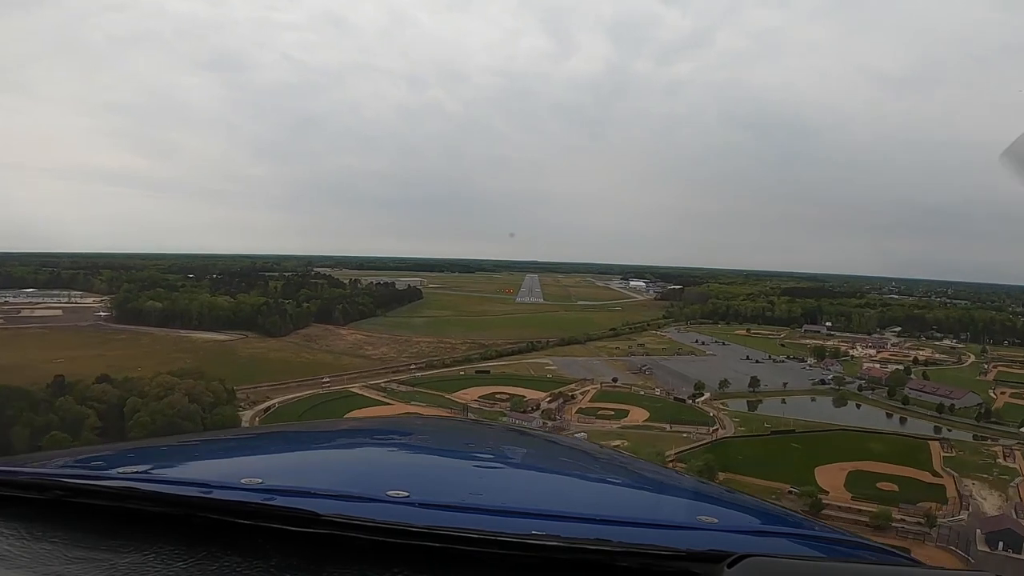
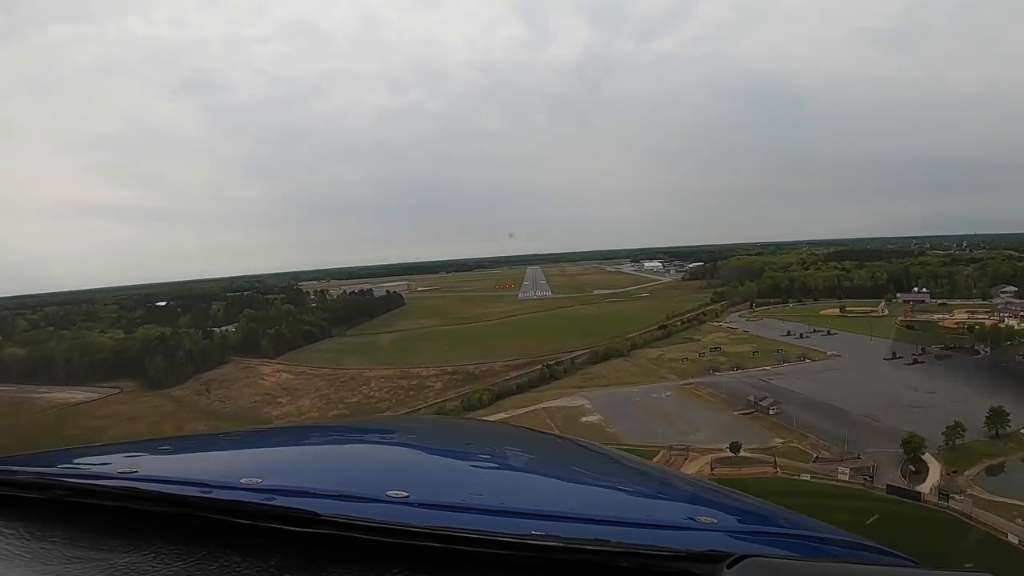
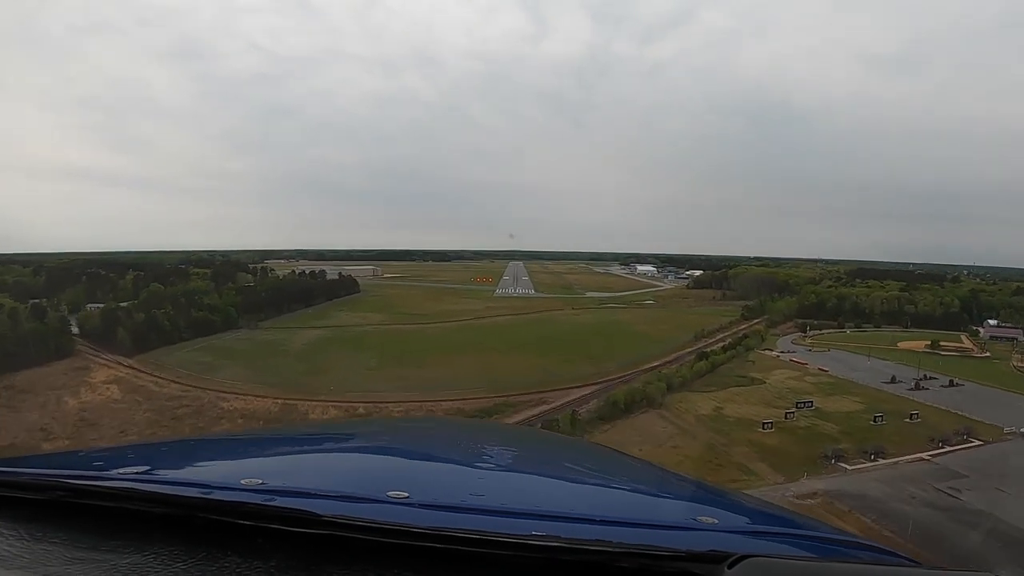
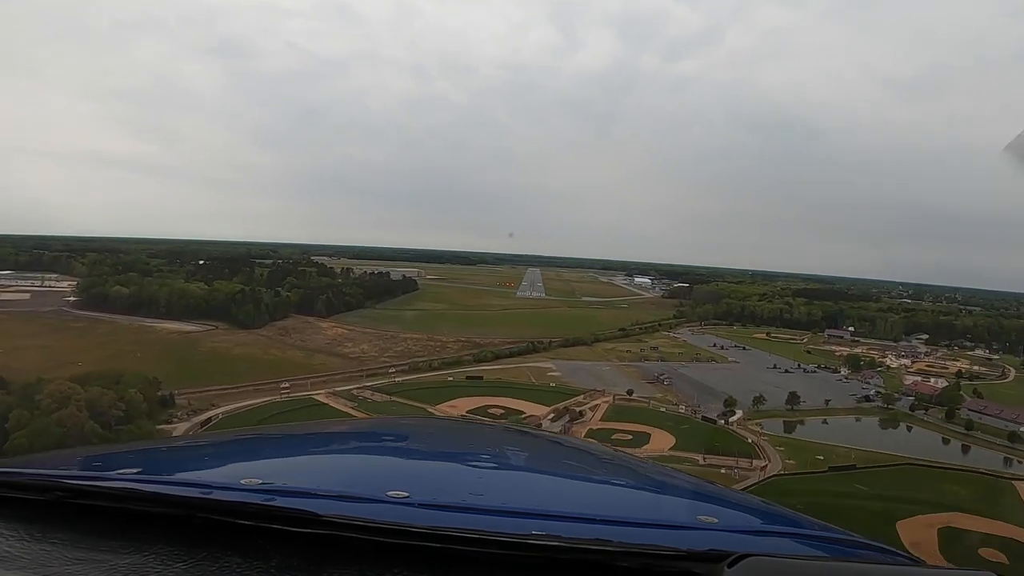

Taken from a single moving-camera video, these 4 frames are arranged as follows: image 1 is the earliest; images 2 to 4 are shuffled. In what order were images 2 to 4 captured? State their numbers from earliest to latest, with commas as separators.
4, 2, 3
